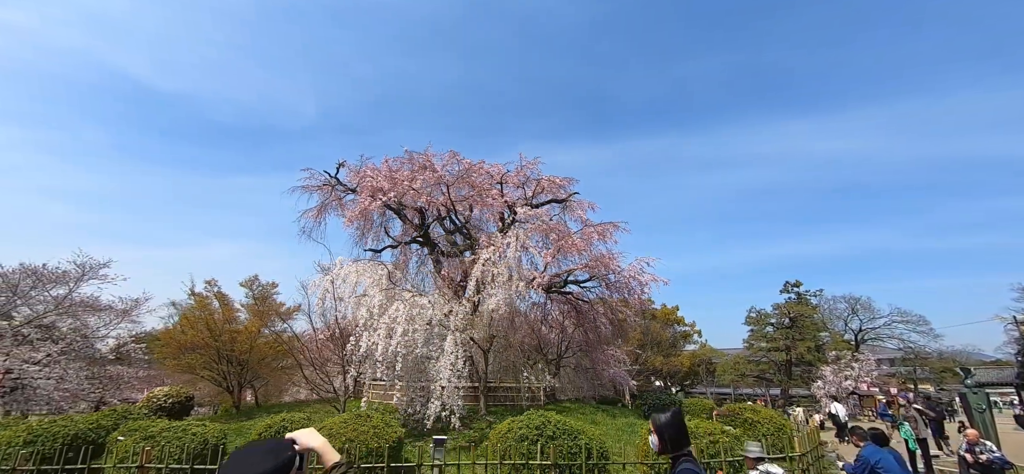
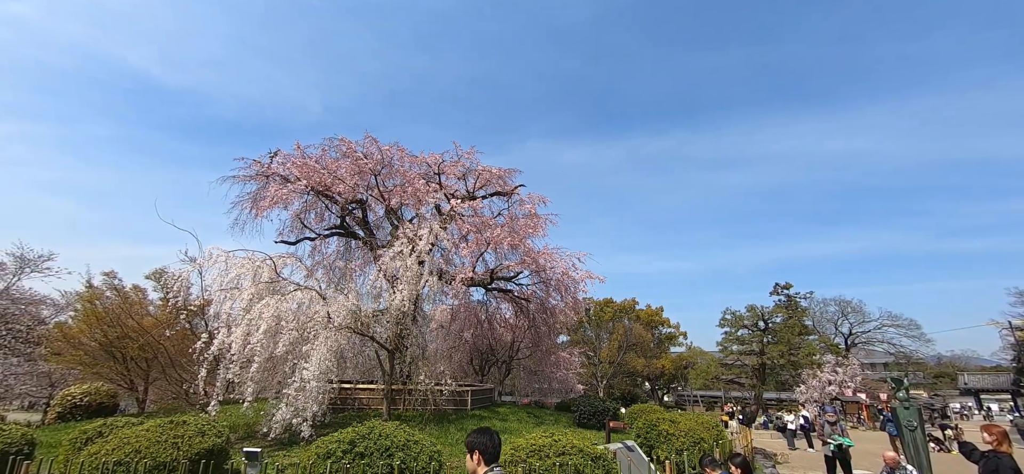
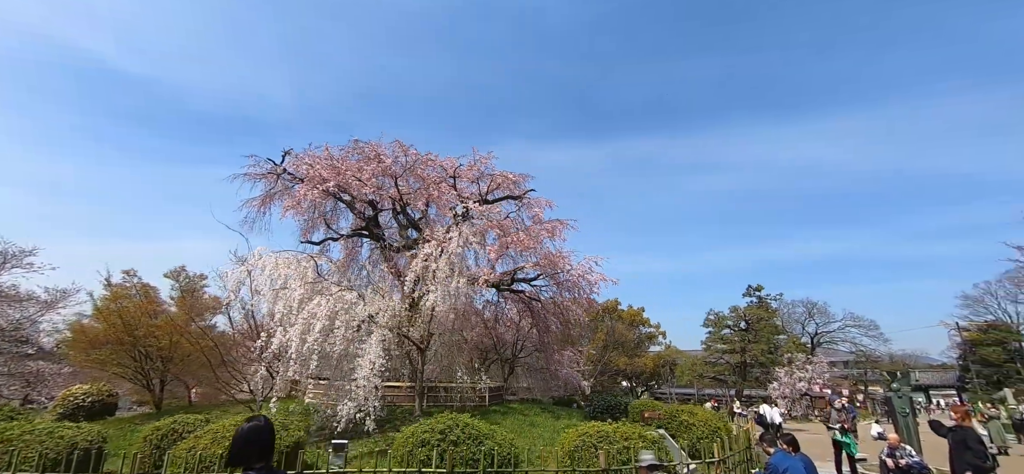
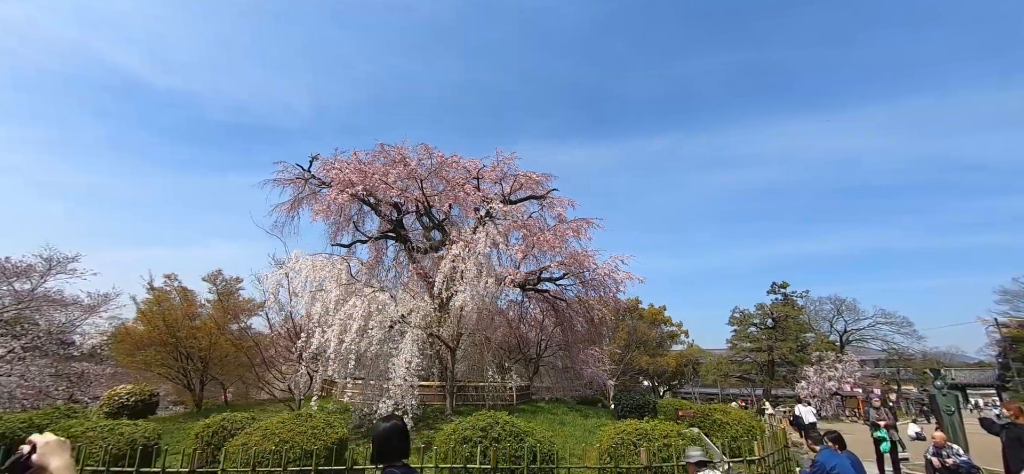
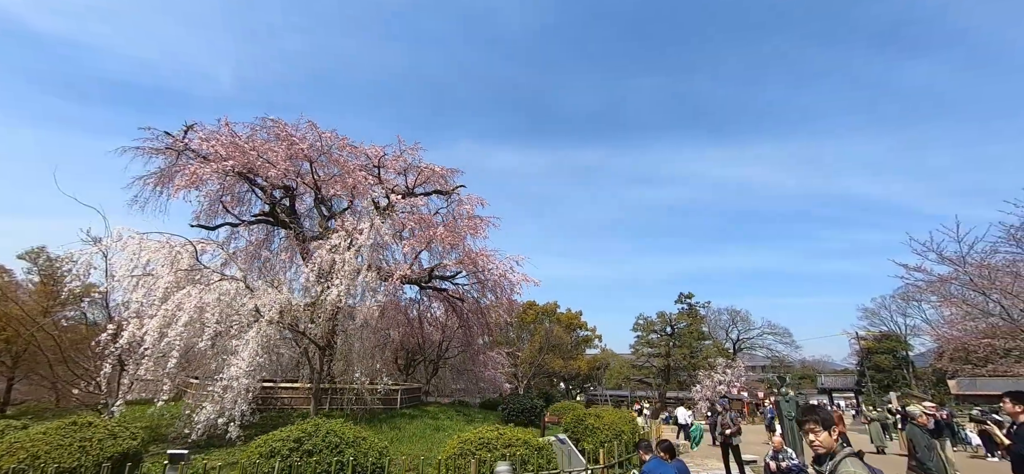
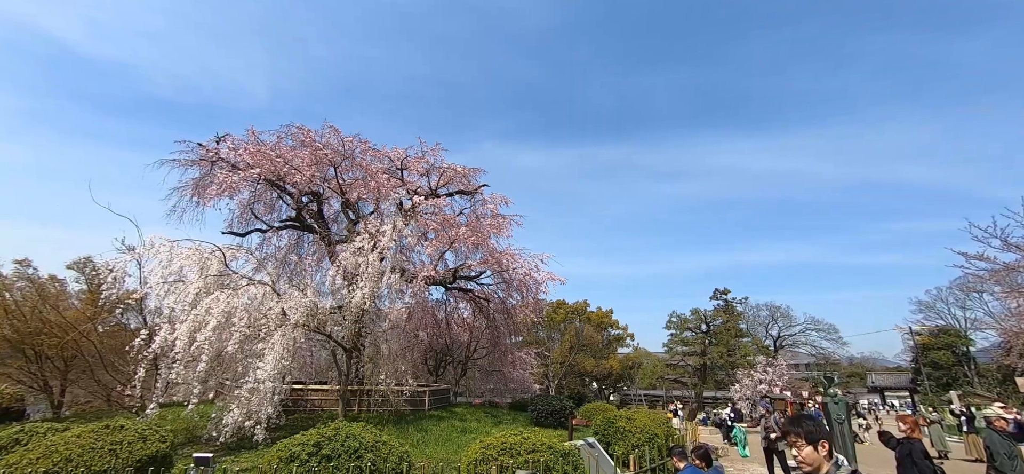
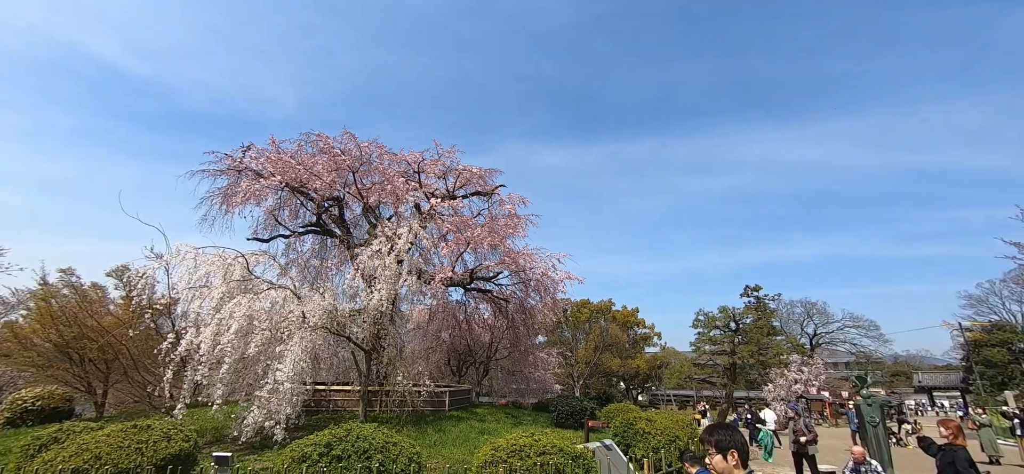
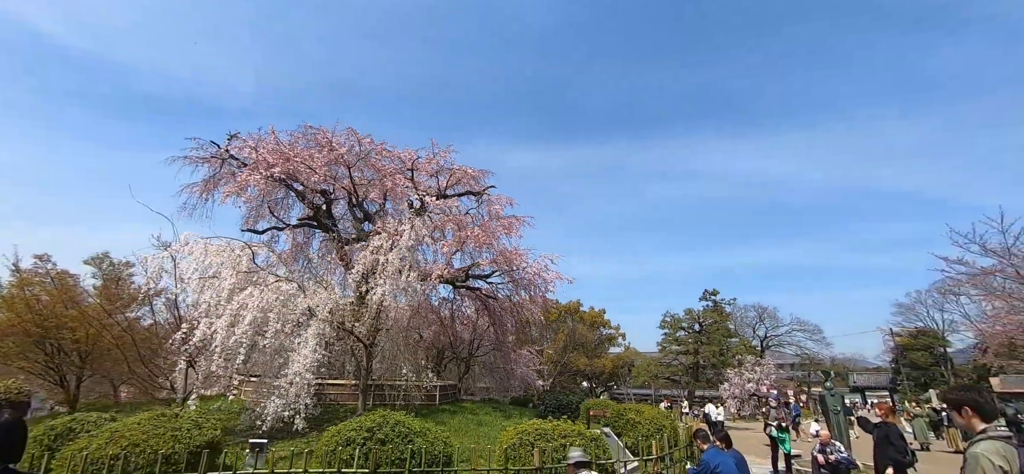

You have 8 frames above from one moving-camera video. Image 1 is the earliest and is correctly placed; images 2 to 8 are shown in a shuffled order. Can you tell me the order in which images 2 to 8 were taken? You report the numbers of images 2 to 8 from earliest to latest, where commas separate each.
4, 3, 8, 5, 6, 7, 2
